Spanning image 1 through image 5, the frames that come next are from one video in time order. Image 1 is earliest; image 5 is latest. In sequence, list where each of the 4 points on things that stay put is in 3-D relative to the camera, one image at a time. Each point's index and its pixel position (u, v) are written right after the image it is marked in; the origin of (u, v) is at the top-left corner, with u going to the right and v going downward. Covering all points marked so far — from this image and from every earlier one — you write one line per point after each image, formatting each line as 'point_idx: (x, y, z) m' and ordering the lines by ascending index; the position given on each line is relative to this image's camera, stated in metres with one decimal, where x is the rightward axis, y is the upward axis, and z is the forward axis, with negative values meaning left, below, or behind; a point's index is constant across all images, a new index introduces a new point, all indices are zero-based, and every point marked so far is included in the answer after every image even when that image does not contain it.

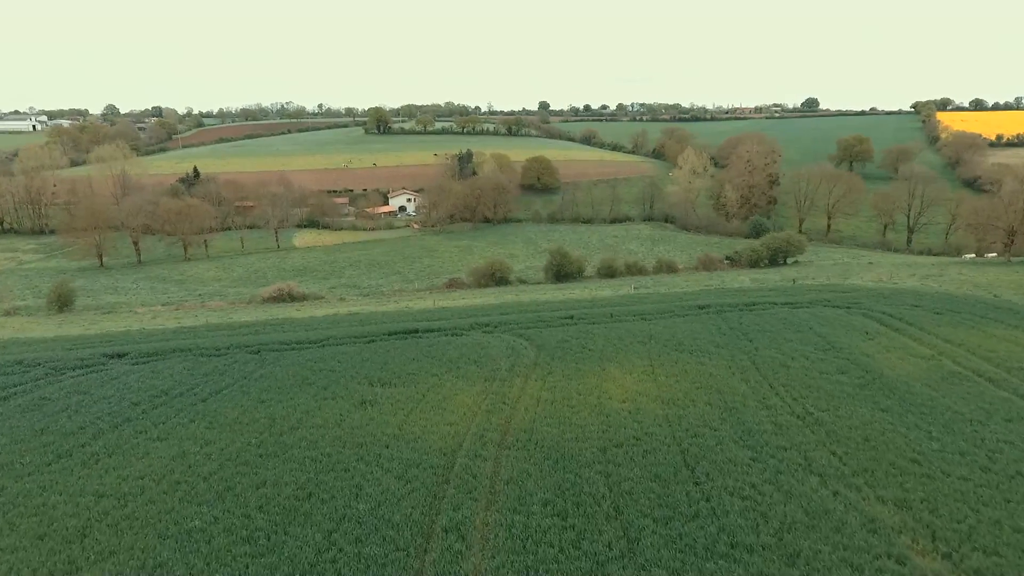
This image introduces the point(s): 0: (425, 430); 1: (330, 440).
0: (-2.3, -3.7, +16.1) m
1: (-4.6, -3.9, +15.7) m
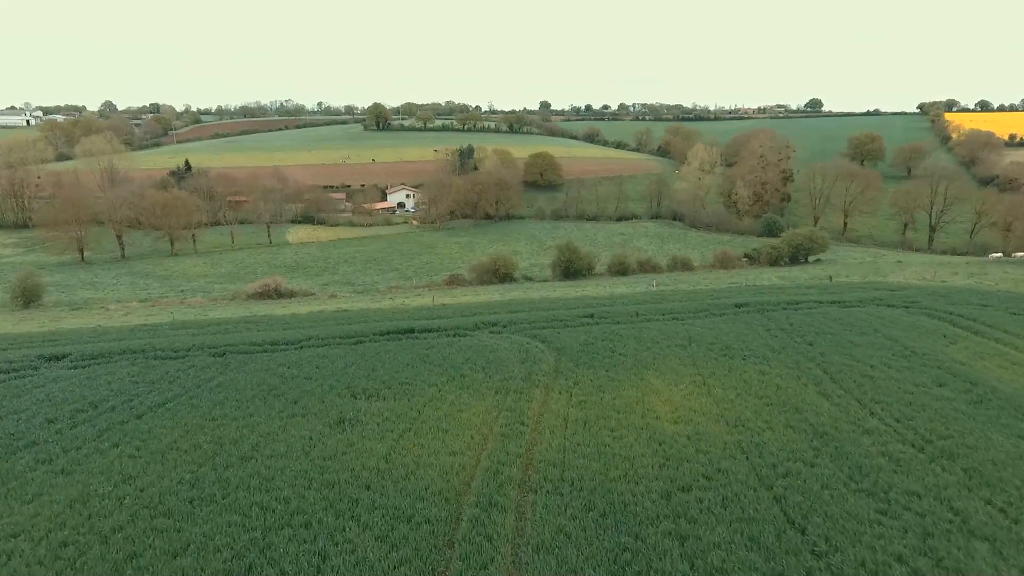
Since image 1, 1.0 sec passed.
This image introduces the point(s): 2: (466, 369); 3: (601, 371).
0: (-1.8, -3.4, +12.1) m
1: (-4.2, -3.5, +11.6) m
2: (-1.4, -2.4, +18.5) m
3: (+2.7, -2.5, +18.1) m
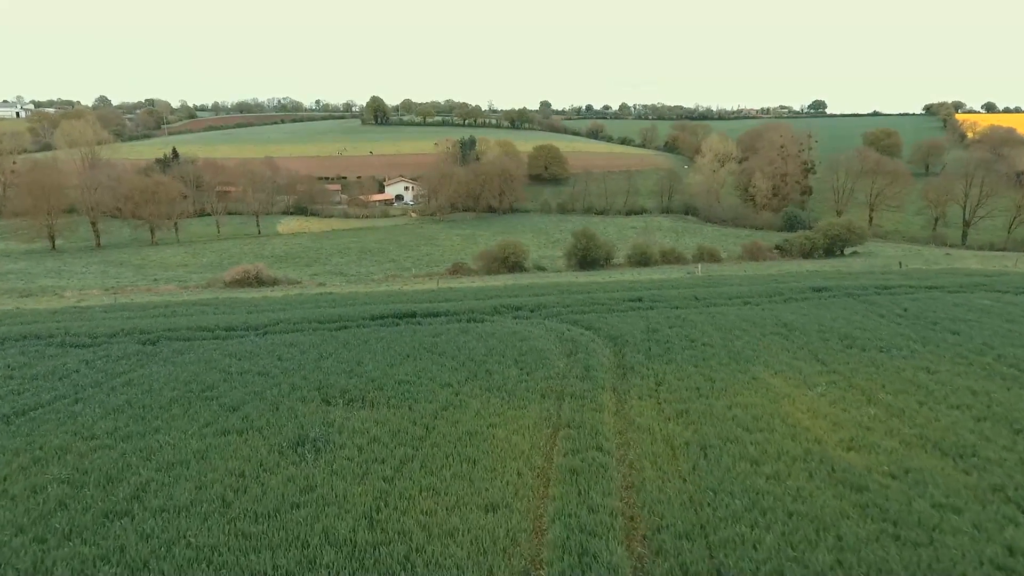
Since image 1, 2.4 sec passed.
0: (-0.8, -2.5, +6.5) m
1: (-3.2, -2.6, +6.0) m
2: (-0.4, -1.5, +12.9) m
3: (+3.6, -1.6, +12.5) m
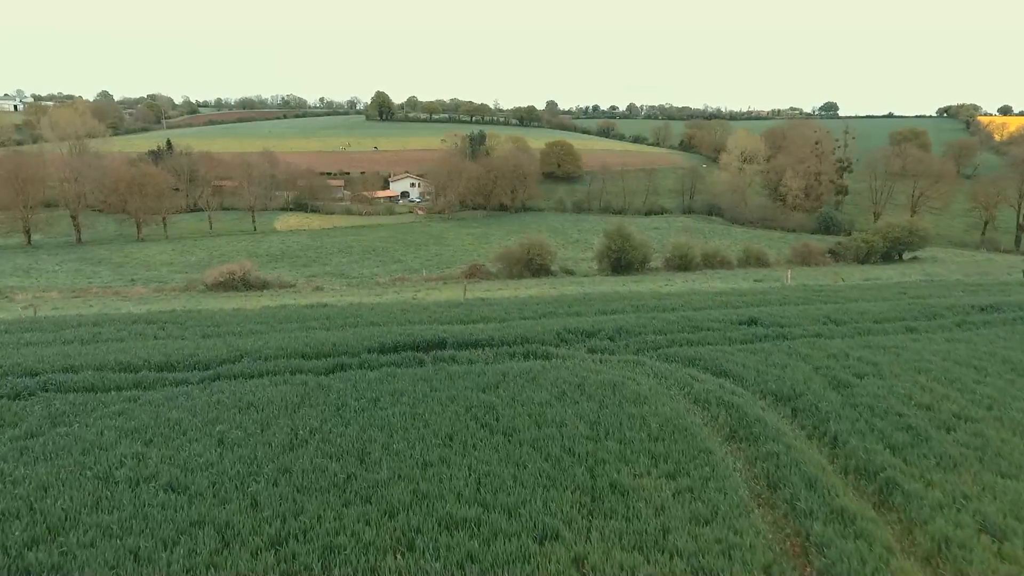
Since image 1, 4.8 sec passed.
0: (+0.7, -2.9, +0.5) m
1: (-1.7, -2.9, 0.0) m
2: (+1.1, -1.9, +6.9) m
3: (+5.2, -2.0, +6.5) m
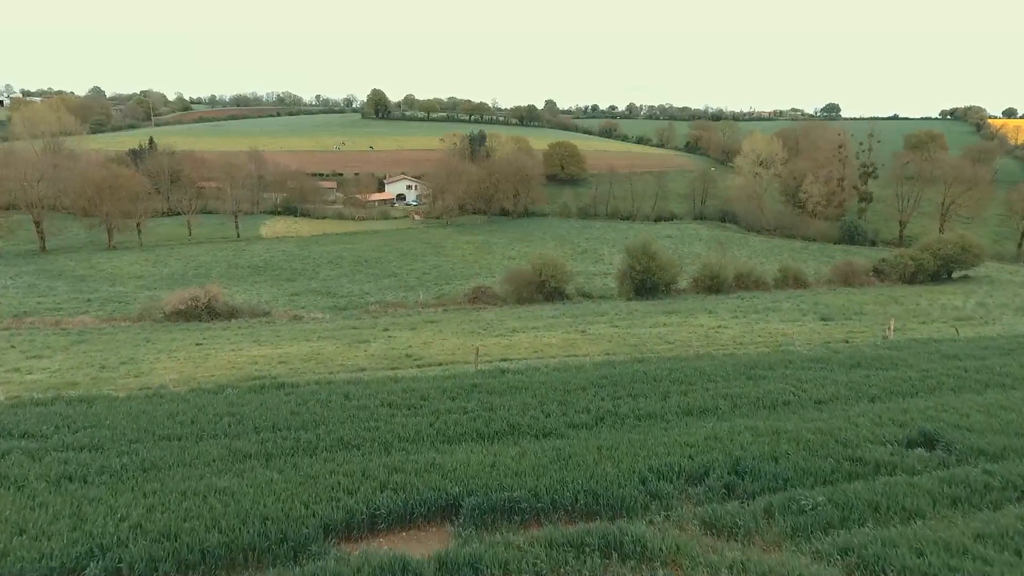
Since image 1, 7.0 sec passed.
0: (+1.5, -4.5, -4.9) m
1: (-0.9, -4.5, -5.4) m
2: (+1.9, -3.5, +1.5) m
3: (+6.0, -3.6, +1.1) m
